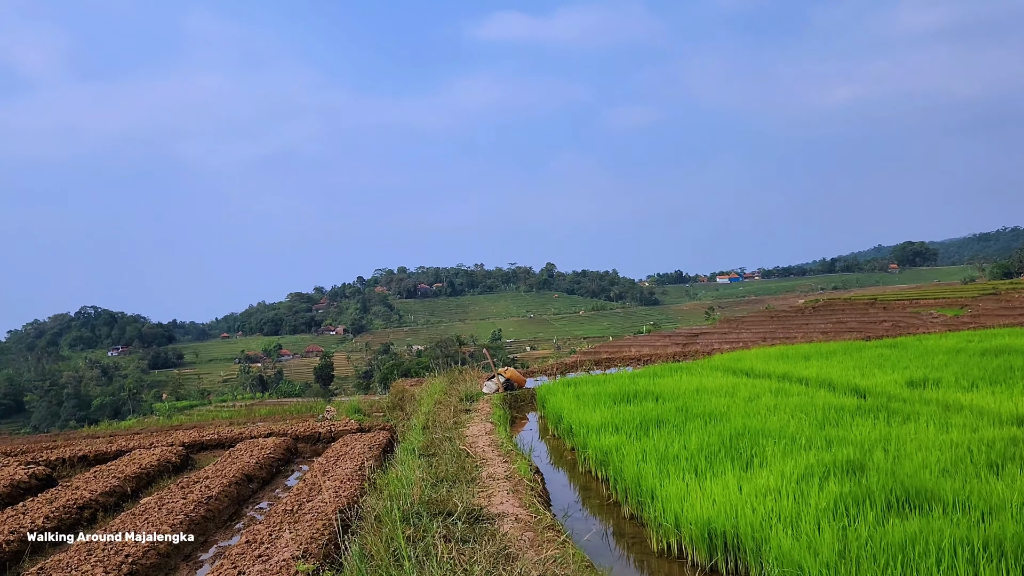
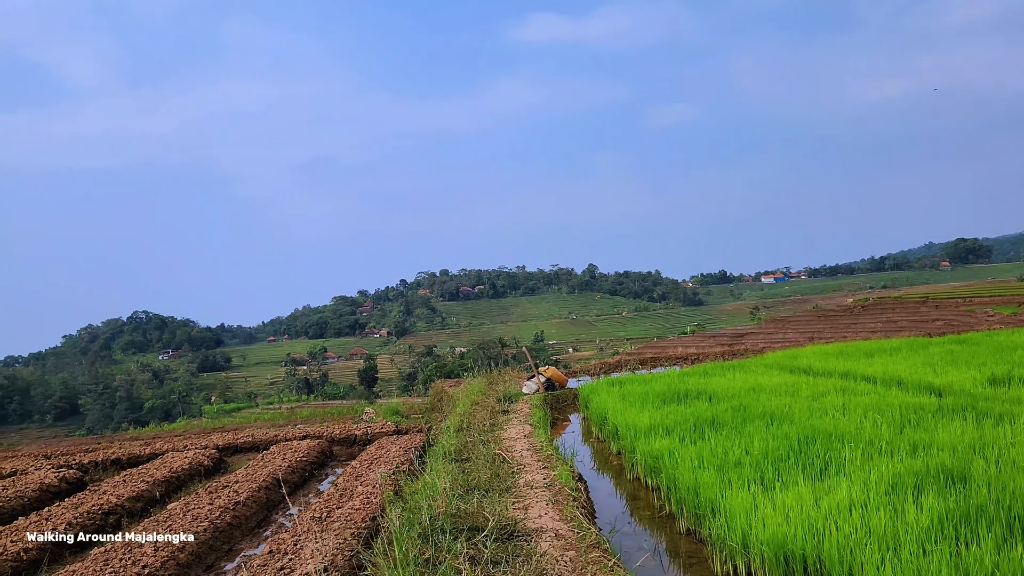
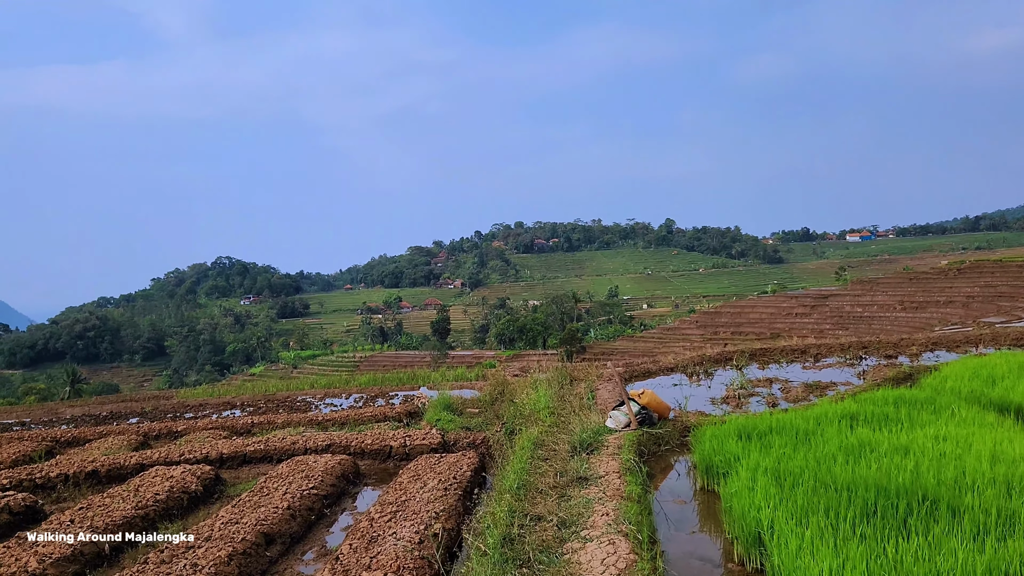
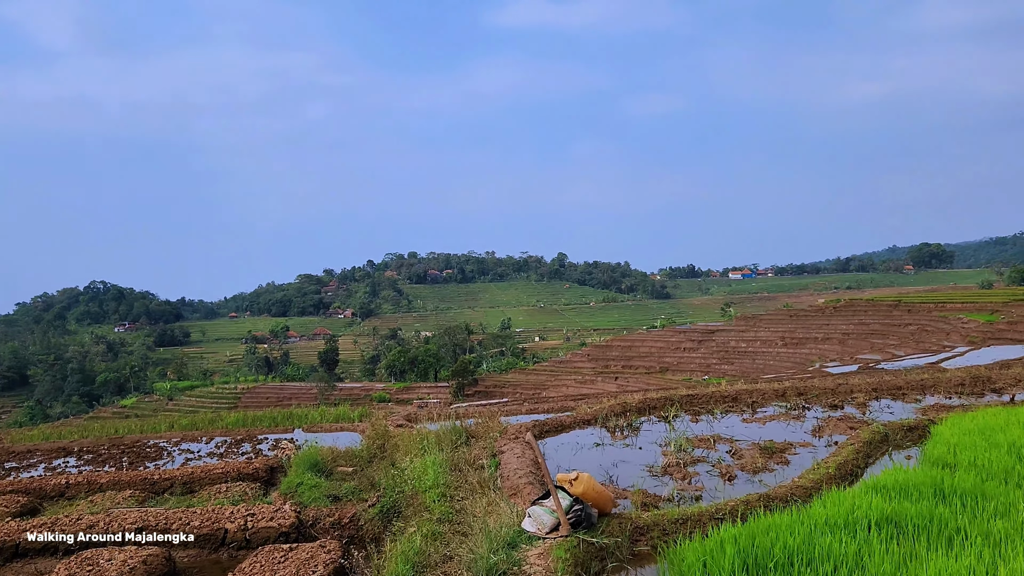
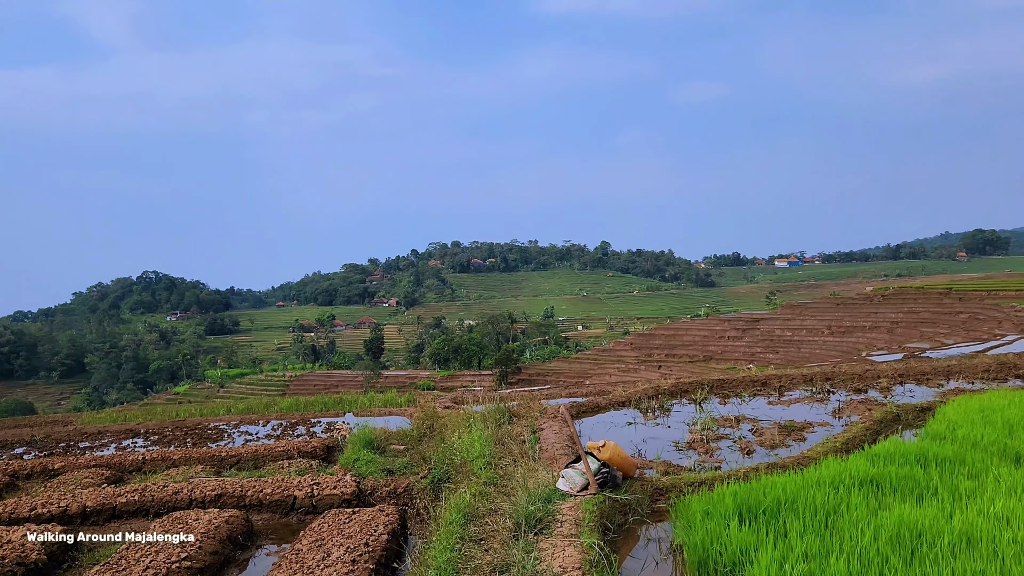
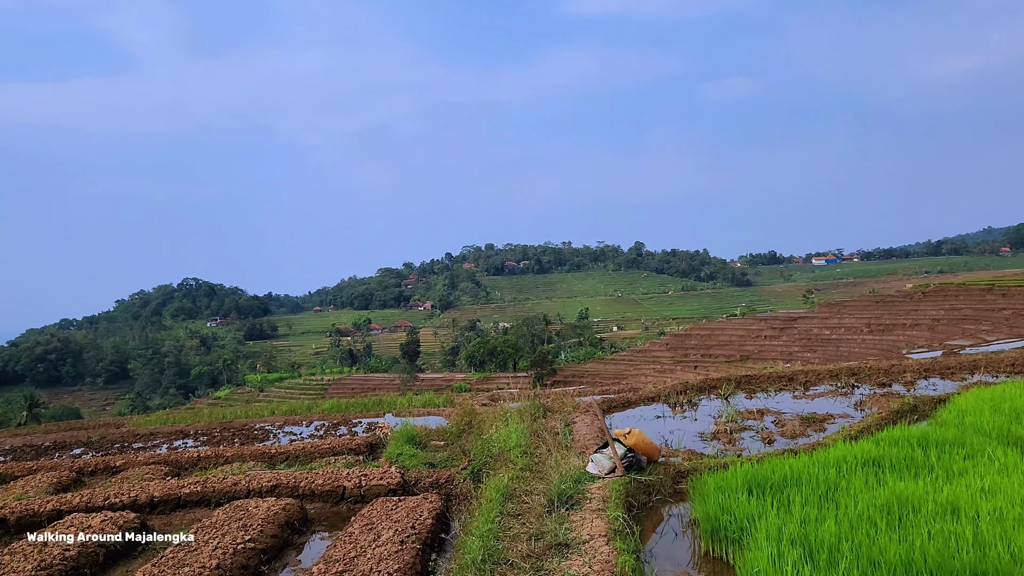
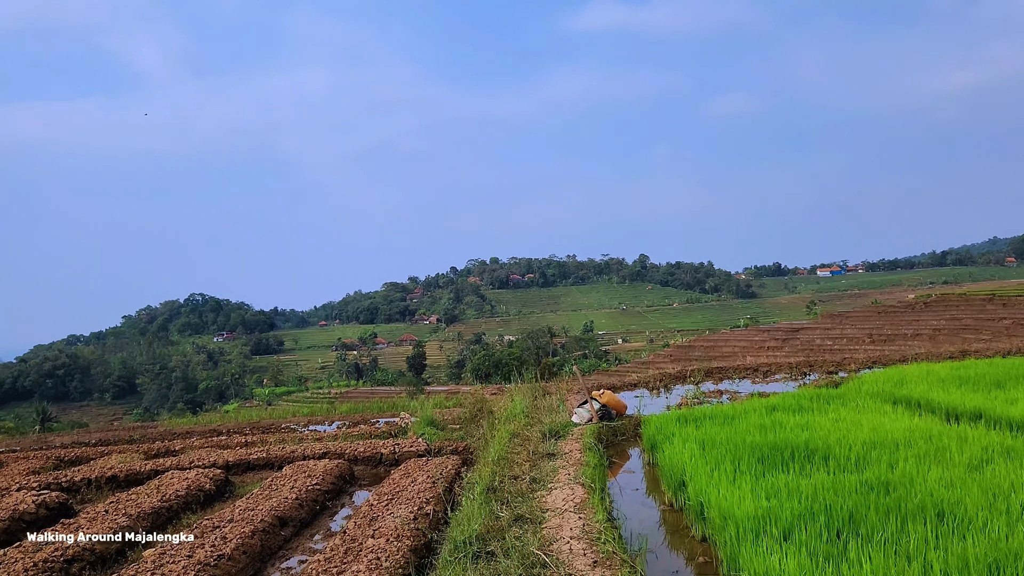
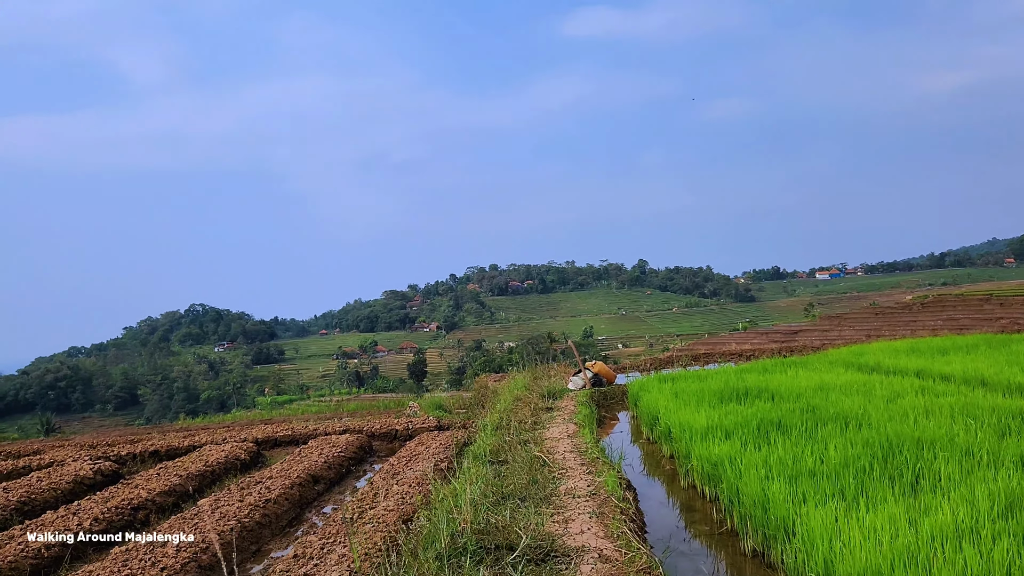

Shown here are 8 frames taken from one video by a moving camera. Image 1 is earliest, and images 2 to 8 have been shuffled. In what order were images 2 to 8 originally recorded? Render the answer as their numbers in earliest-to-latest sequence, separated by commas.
2, 8, 7, 3, 6, 5, 4
